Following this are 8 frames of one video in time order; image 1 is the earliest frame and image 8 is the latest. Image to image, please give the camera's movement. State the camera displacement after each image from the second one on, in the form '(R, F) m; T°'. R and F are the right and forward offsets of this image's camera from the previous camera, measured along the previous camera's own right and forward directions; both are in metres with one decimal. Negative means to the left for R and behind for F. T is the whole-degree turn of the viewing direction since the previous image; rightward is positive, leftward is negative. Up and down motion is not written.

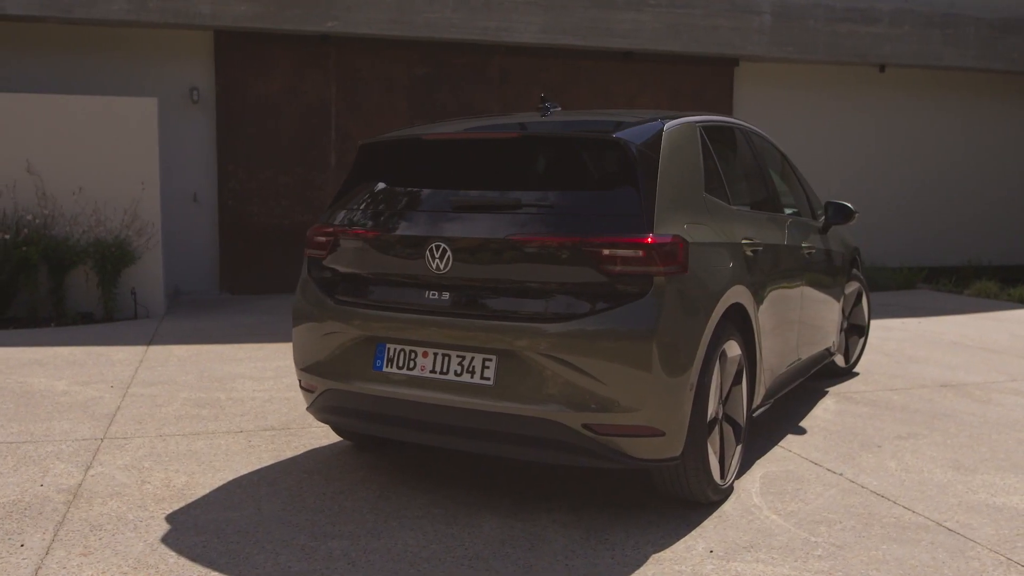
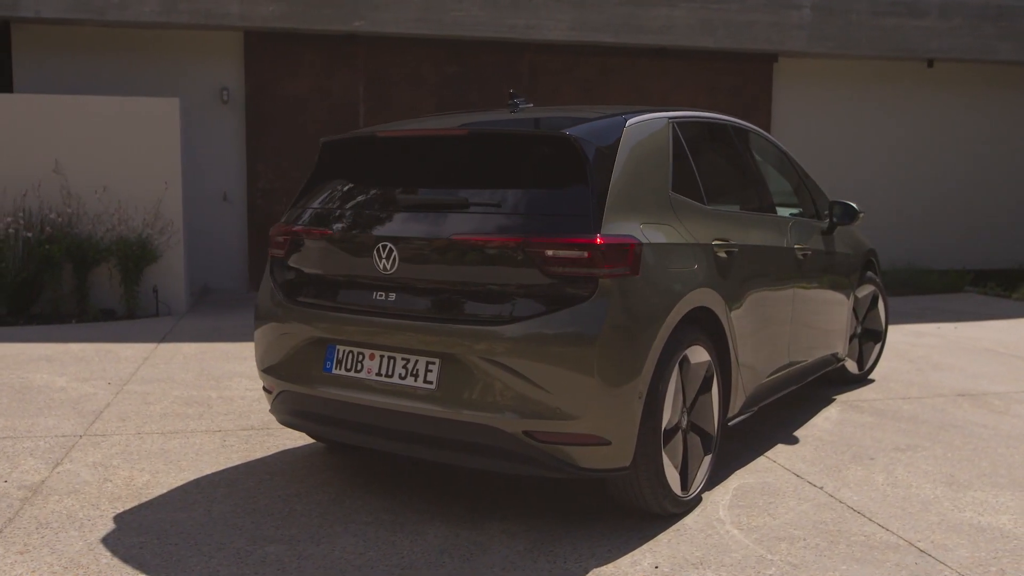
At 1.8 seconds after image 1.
(+0.5, +0.1) m; -4°
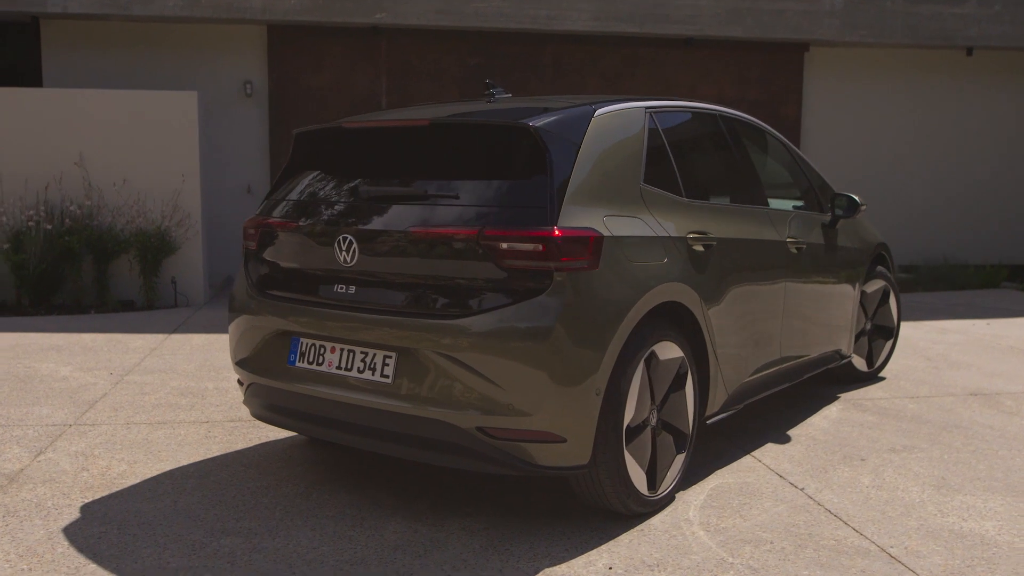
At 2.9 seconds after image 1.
(+0.3, +0.1) m; -3°
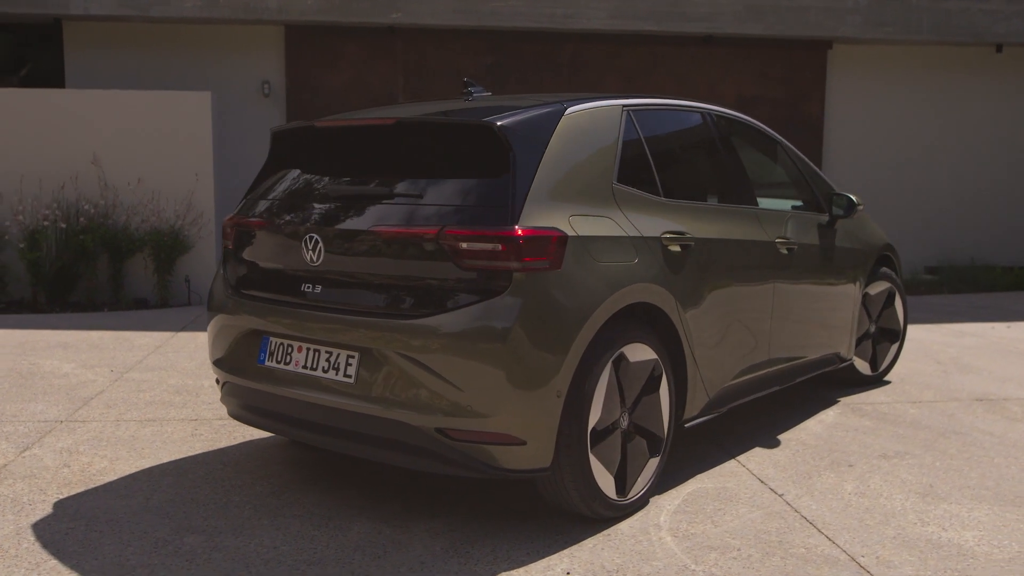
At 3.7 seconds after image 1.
(+0.3, 0.0) m; -2°
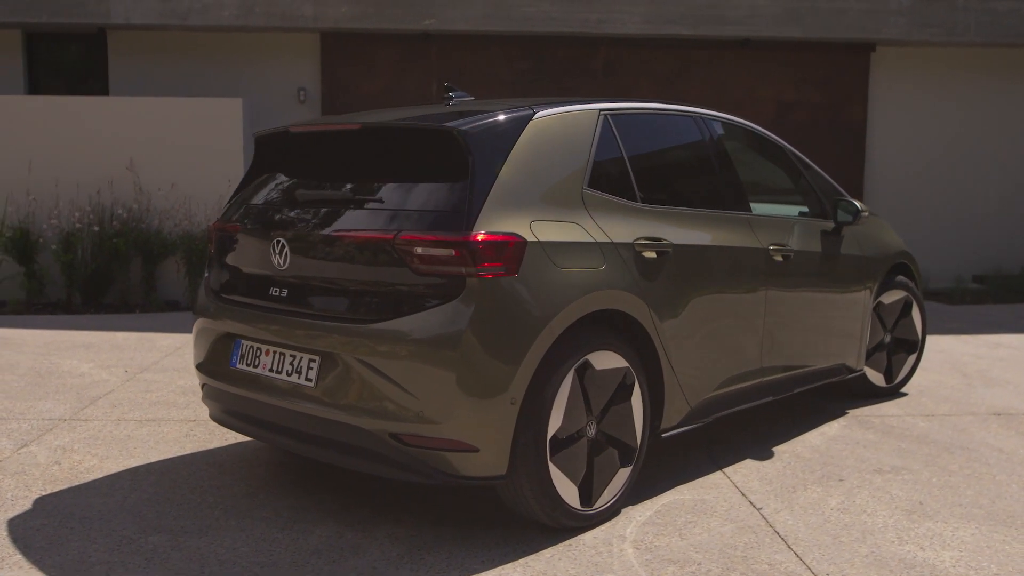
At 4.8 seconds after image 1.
(+0.4, 0.0) m; -4°
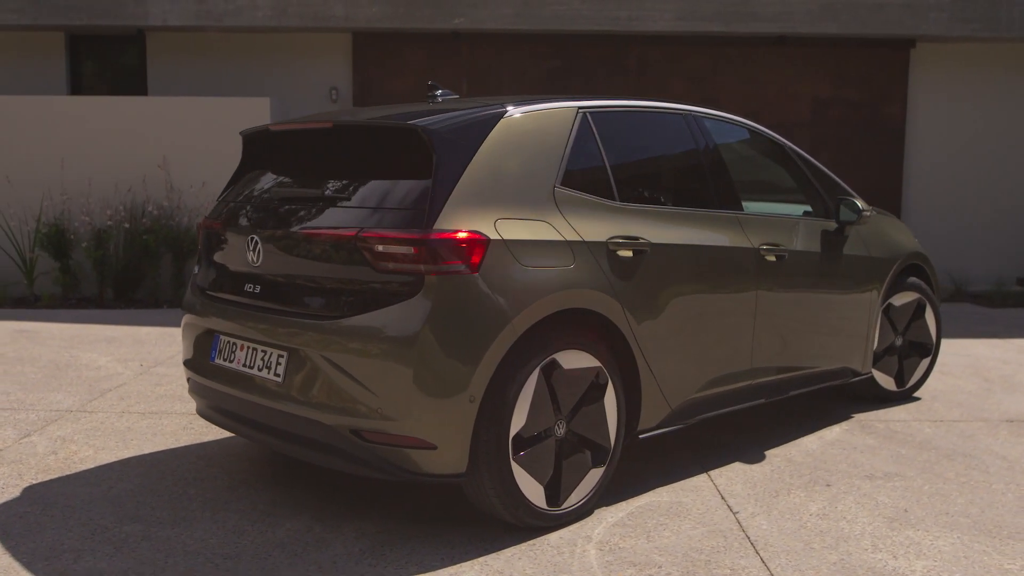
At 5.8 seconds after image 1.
(+0.3, 0.0) m; -3°
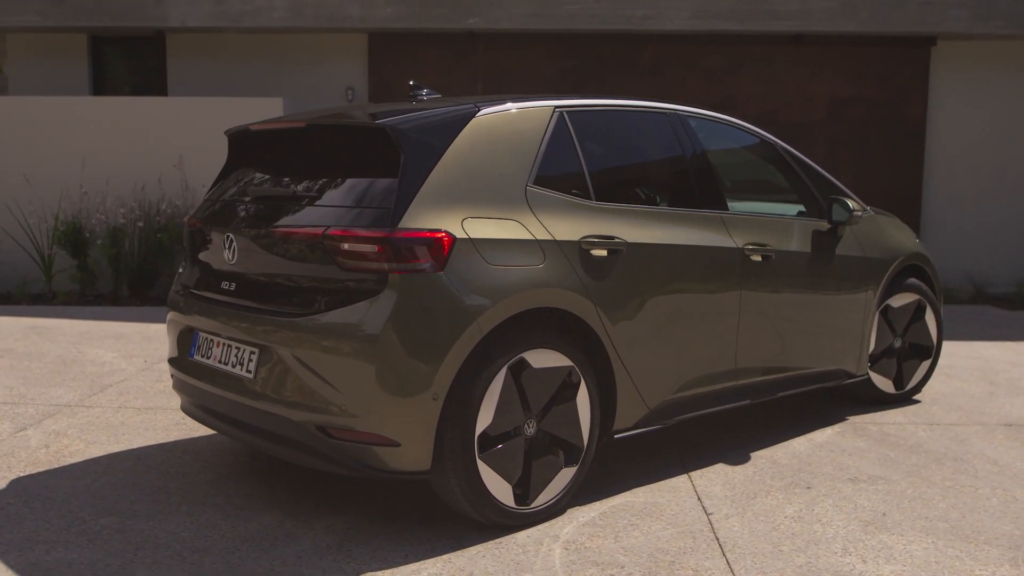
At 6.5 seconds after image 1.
(+0.3, 0.0) m; -2°
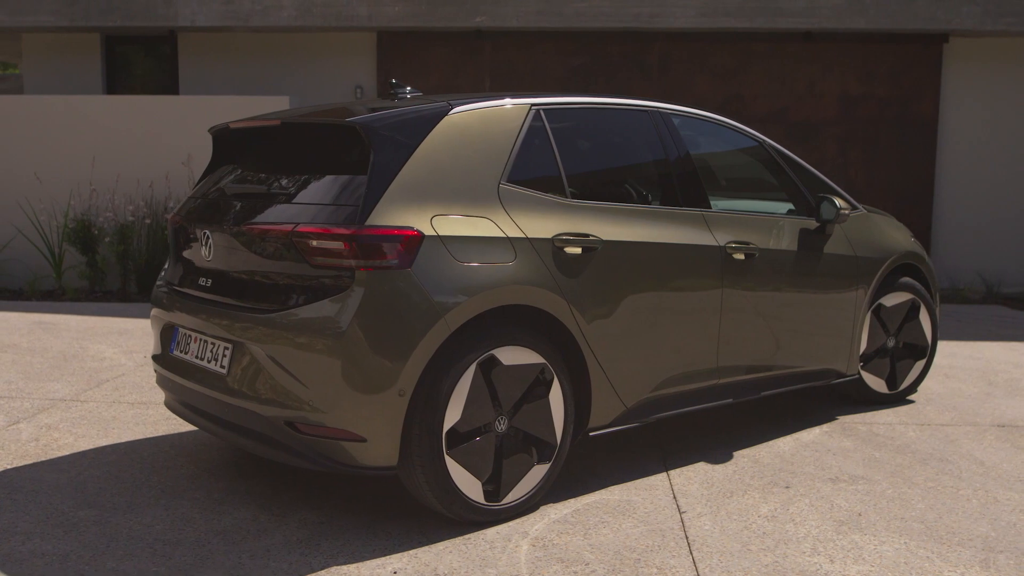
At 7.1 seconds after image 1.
(+0.2, 0.0) m; -1°
